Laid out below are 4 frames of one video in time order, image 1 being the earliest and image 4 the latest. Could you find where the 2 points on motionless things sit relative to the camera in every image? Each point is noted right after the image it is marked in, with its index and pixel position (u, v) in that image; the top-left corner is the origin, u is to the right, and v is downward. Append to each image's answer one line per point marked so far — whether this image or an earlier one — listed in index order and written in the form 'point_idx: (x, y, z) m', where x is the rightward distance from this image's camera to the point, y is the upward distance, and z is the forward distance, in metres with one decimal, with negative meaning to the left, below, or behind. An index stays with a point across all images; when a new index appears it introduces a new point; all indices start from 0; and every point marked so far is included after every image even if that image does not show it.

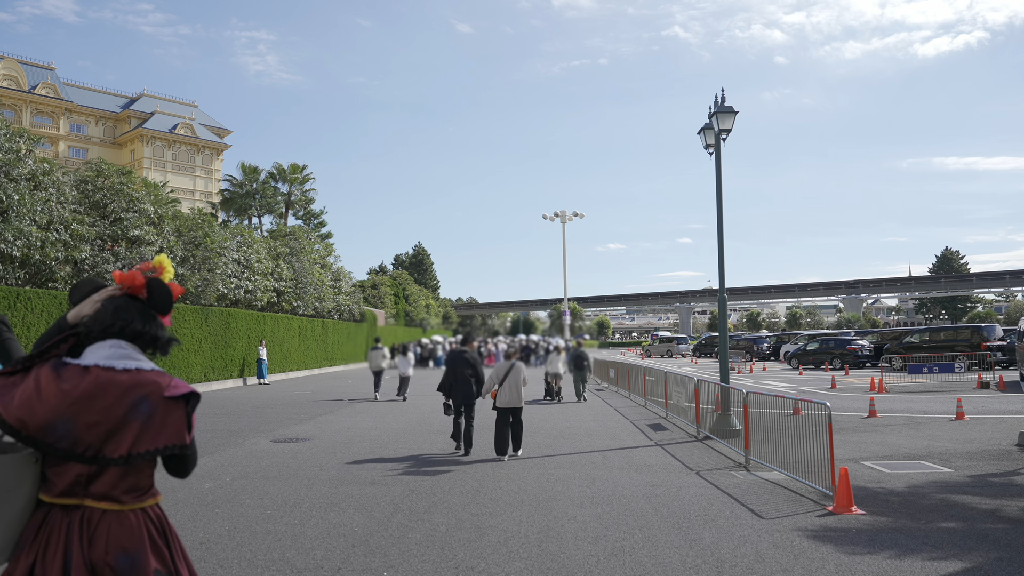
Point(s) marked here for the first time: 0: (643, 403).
0: (+3.4, -2.9, +18.9) m
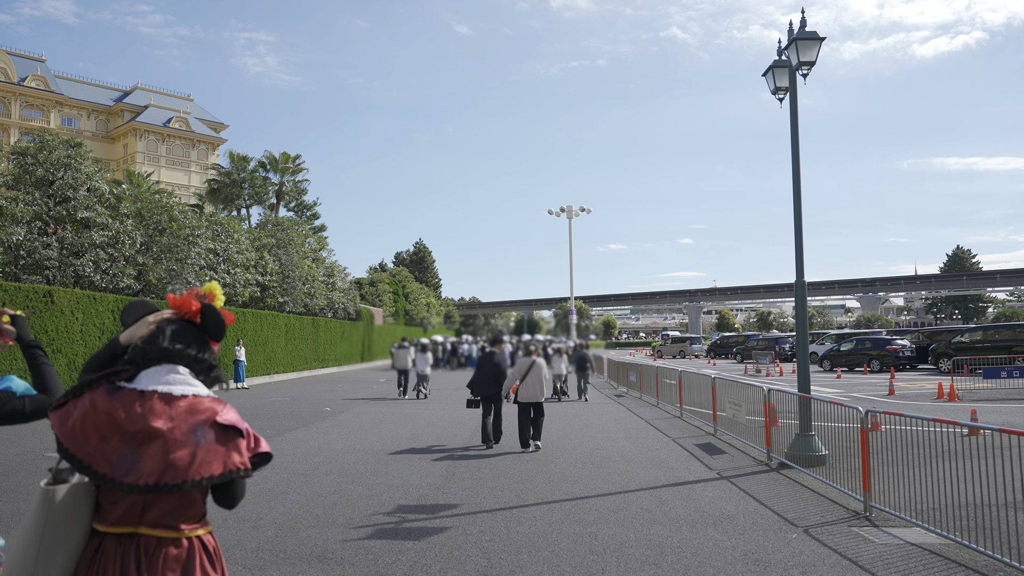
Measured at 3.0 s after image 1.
0: (+3.6, -2.7, +16.0) m
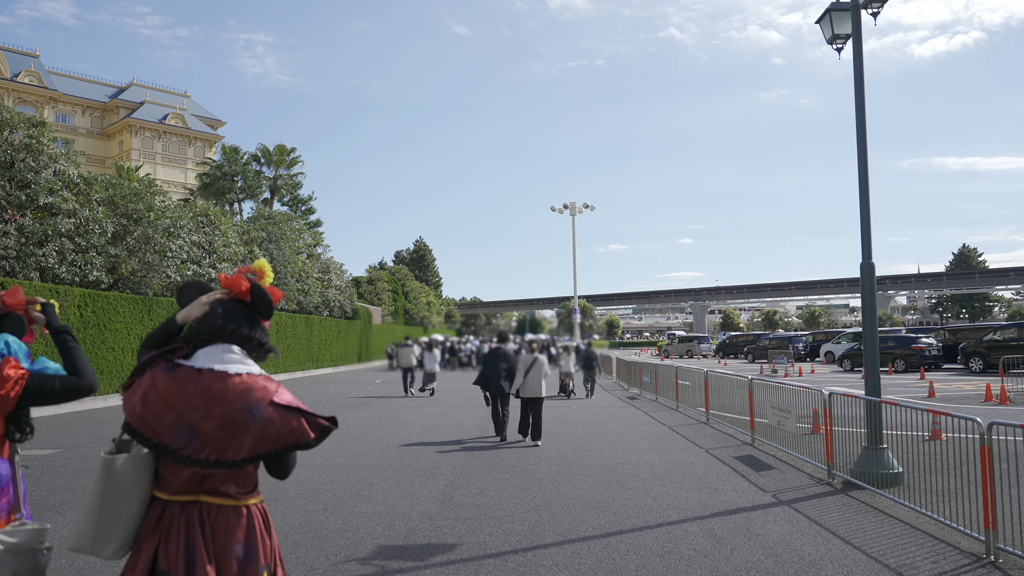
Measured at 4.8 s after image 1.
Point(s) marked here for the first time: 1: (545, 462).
0: (+3.7, -2.5, +14.5) m
1: (+0.4, -2.2, +9.3) m
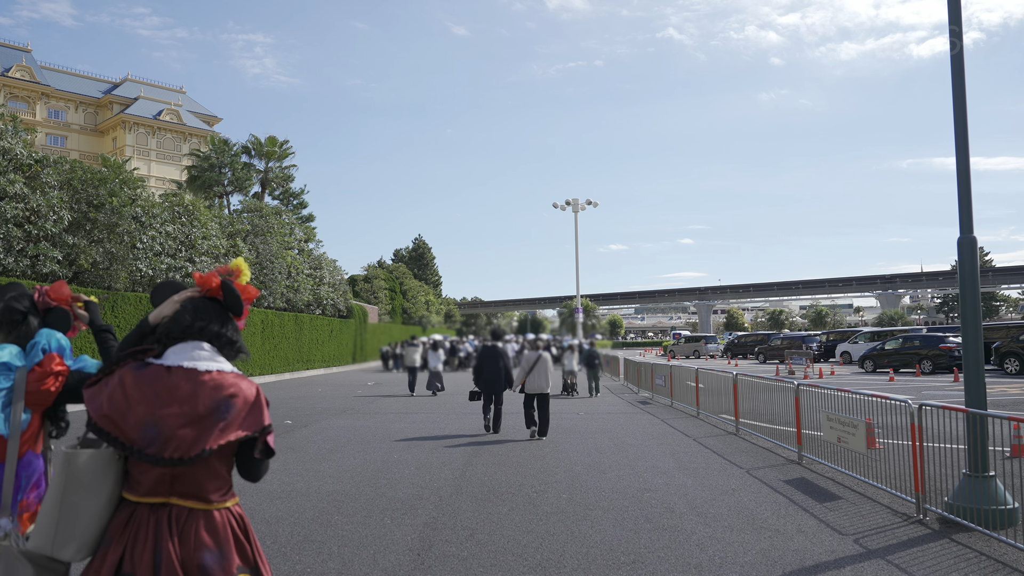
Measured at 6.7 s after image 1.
0: (+3.7, -2.4, +12.7) m
1: (+0.4, -2.0, +7.6) m
